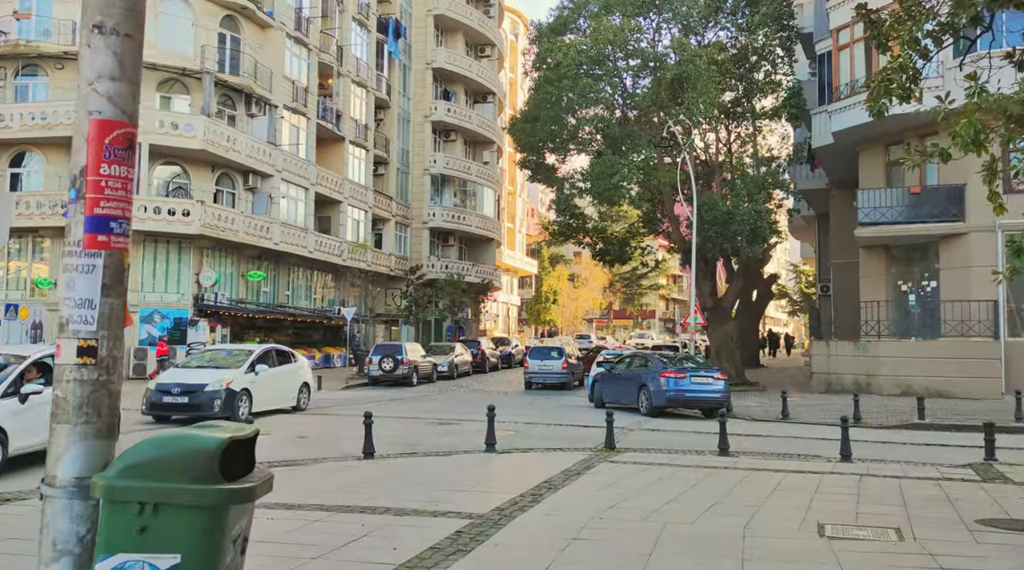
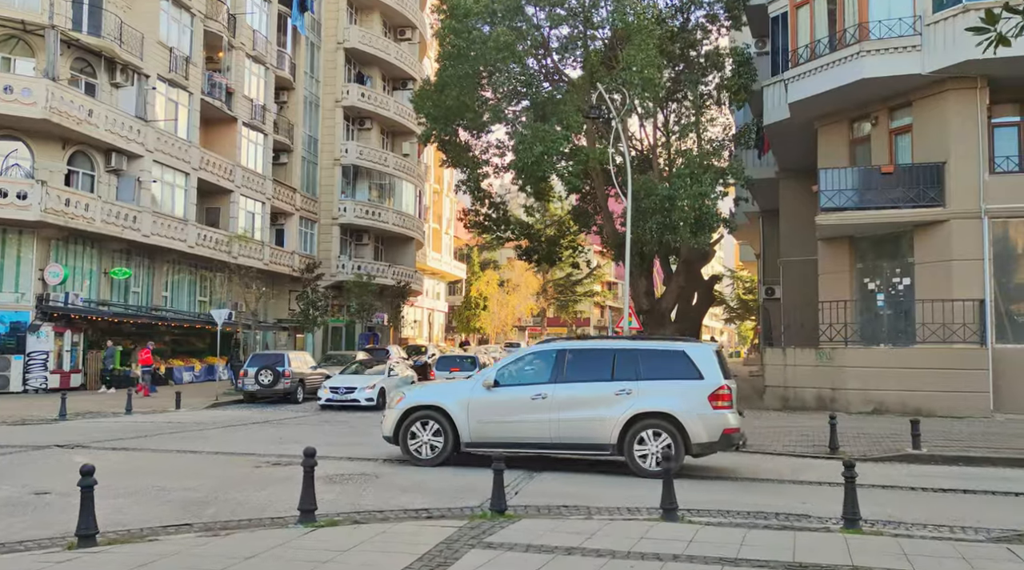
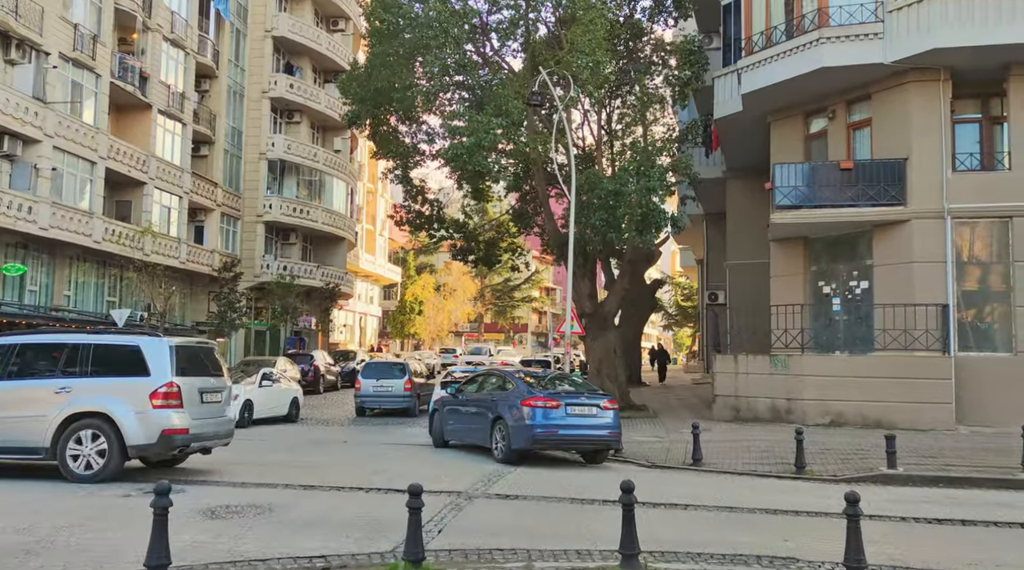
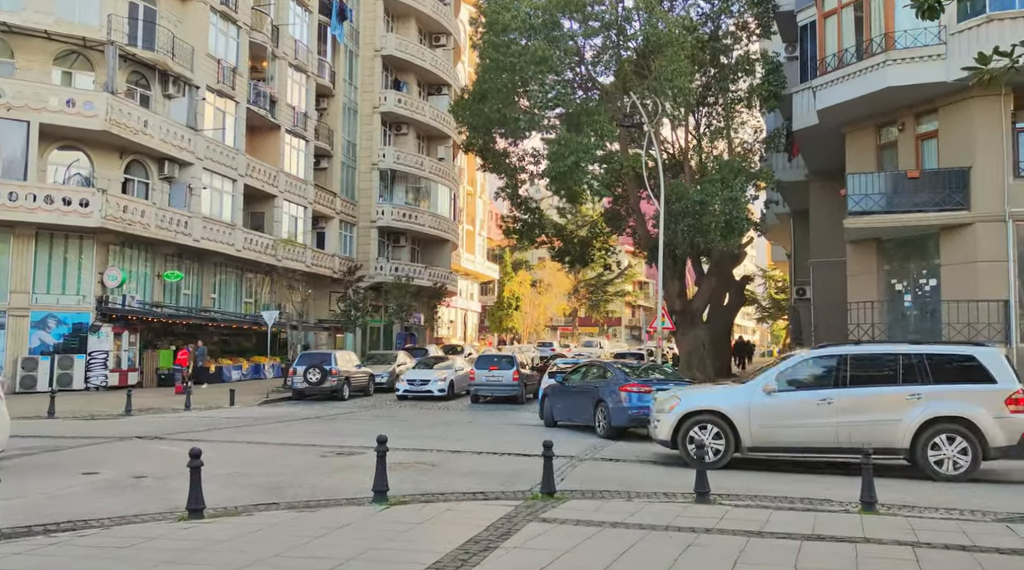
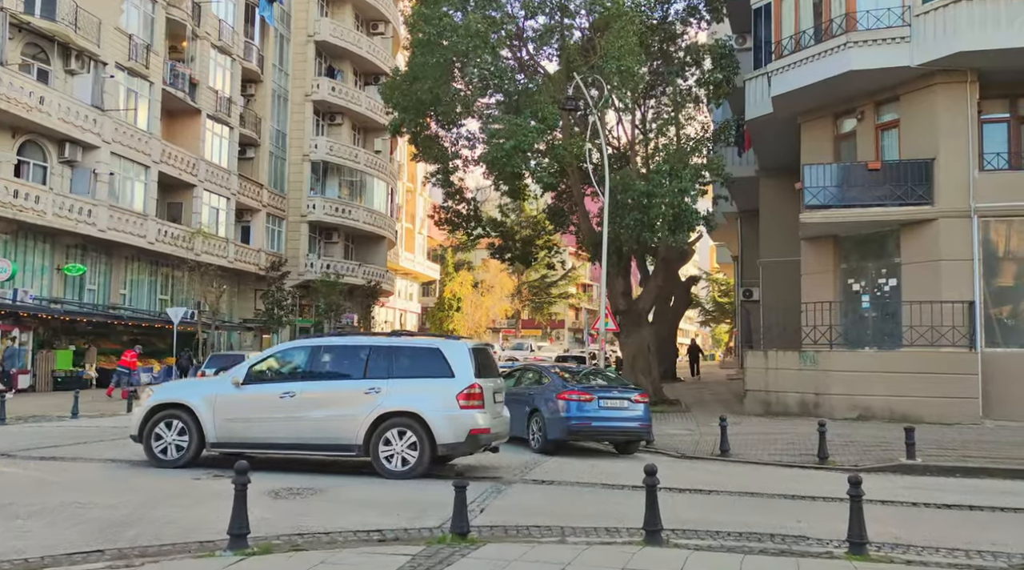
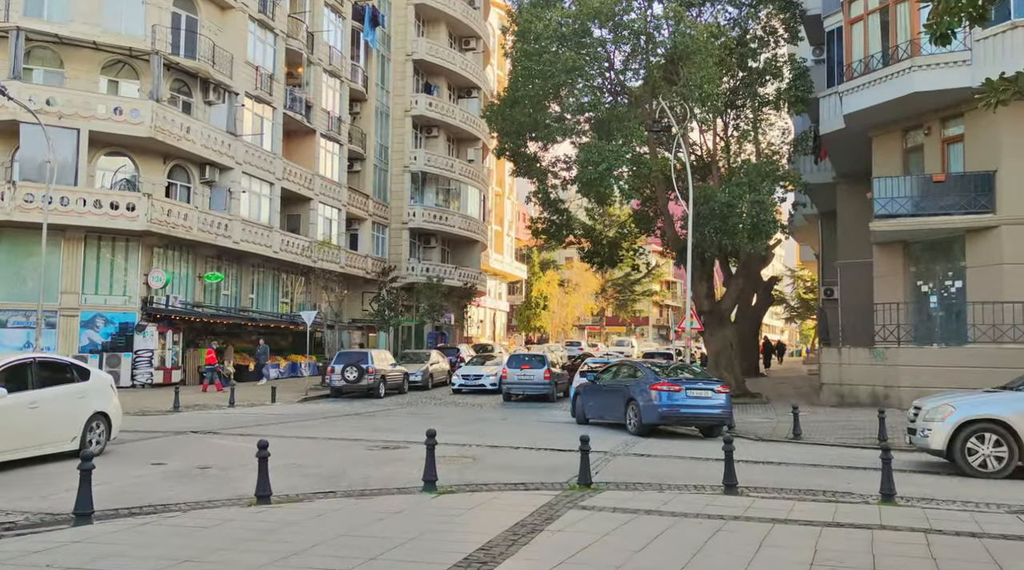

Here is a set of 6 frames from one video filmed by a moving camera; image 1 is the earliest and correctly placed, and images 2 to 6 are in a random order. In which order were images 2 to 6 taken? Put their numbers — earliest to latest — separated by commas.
6, 4, 2, 5, 3
